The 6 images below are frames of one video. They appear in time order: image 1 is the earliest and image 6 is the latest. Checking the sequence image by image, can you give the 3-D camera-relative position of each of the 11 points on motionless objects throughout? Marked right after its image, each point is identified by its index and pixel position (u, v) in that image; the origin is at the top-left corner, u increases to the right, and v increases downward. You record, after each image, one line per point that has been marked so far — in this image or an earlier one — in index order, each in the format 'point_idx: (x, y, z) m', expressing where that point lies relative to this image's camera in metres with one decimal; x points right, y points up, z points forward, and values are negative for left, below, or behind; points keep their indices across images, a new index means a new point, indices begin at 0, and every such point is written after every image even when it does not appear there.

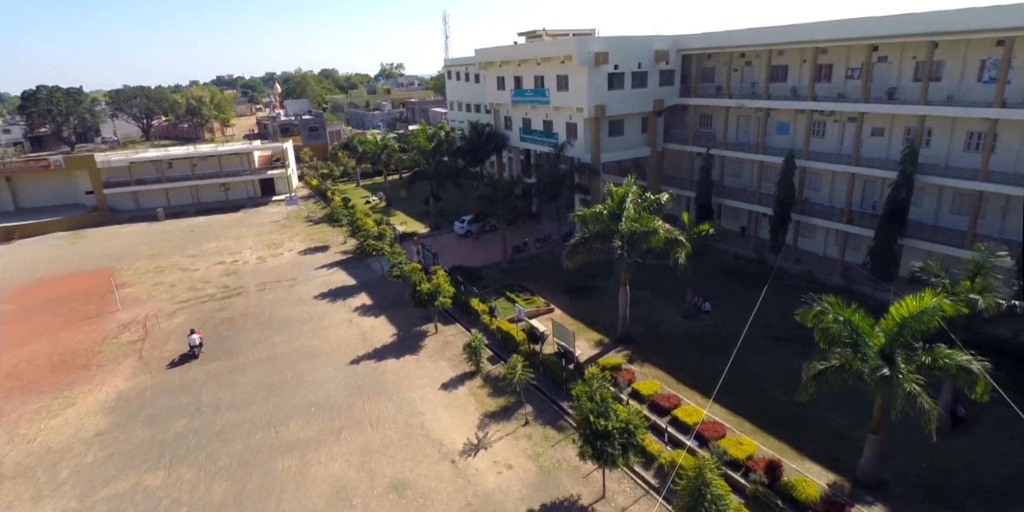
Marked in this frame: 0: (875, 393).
0: (+9.0, -3.4, +14.4) m
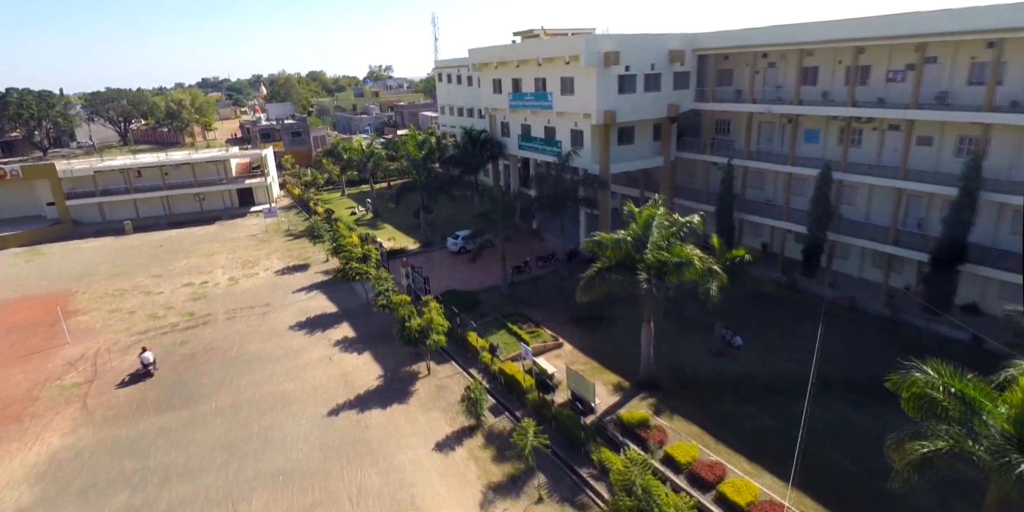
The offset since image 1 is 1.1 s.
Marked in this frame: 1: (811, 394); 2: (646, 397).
0: (+9.4, -4.5, +11.2) m
1: (+10.2, -4.7, +19.9) m
2: (+4.6, -4.9, +19.9) m
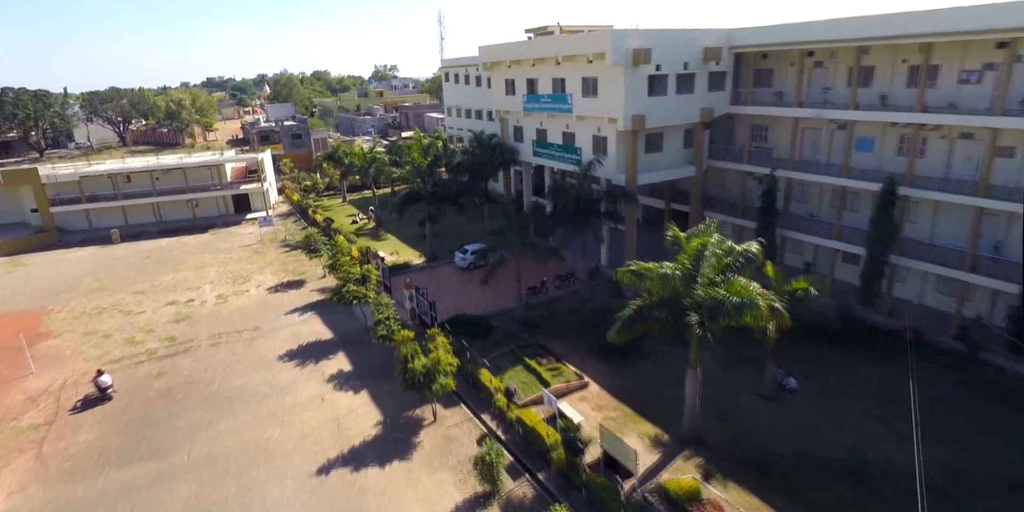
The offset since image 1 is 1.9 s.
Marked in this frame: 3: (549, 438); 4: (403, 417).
0: (+9.9, -5.5, +8.1) m
1: (+10.9, -5.7, +16.8) m
2: (+5.2, -5.8, +16.8) m
3: (+1.1, -5.3, +16.8) m
4: (-3.7, -5.4, +19.5) m
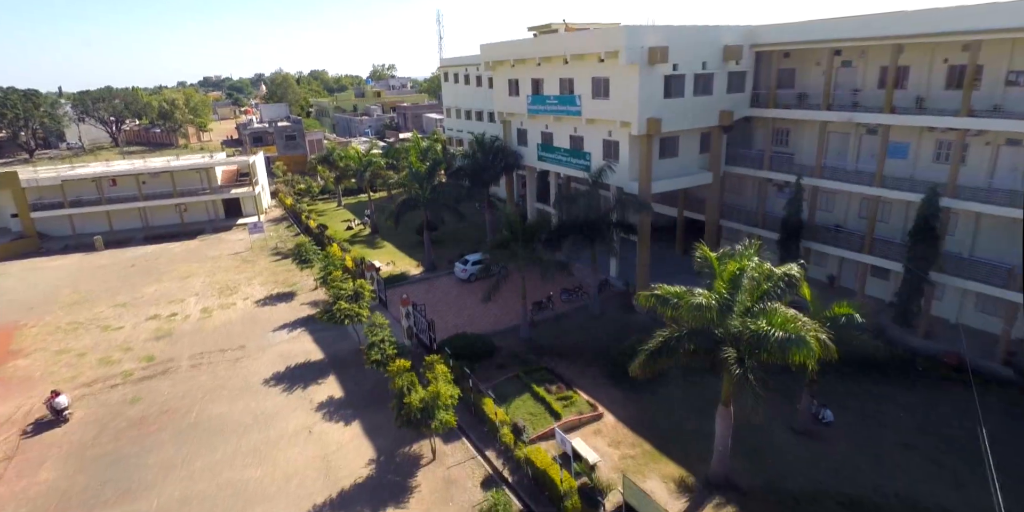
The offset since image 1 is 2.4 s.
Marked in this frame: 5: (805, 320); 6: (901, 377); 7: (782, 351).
0: (+10.2, -6.1, +6.2) m
1: (+11.1, -6.3, +14.9) m
2: (+5.4, -6.4, +14.9) m
3: (+1.3, -5.9, +14.9) m
4: (-3.5, -6.0, +17.6) m
5: (+6.6, -1.5, +13.2) m
6: (+13.5, -4.2, +20.0) m
7: (+5.9, -2.1, +12.6) m
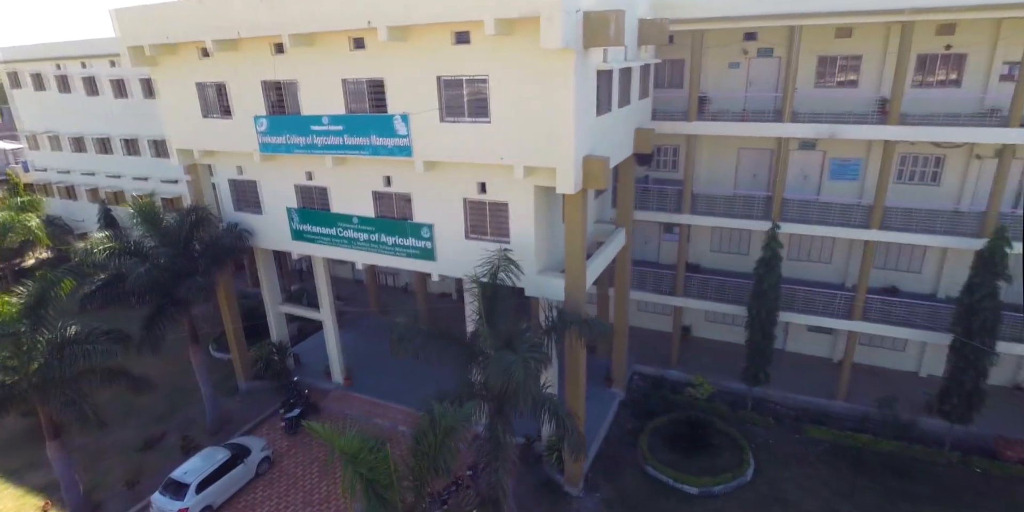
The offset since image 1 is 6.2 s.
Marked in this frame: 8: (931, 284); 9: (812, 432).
0: (+16.7, -7.8, +0.2) m
1: (+12.8, -8.3, +8.0) m
2: (+8.2, -9.4, +5.1) m
3: (+4.6, -9.7, +2.8) m
4: (-0.7, -10.8, +2.6) m
5: (+9.2, -4.2, +4.0) m
6: (+11.7, -6.0, +13.4) m
7: (+9.0, -4.9, +3.1) m
8: (+13.0, -0.9, +16.7) m
9: (+8.5, -5.0, +16.3) m
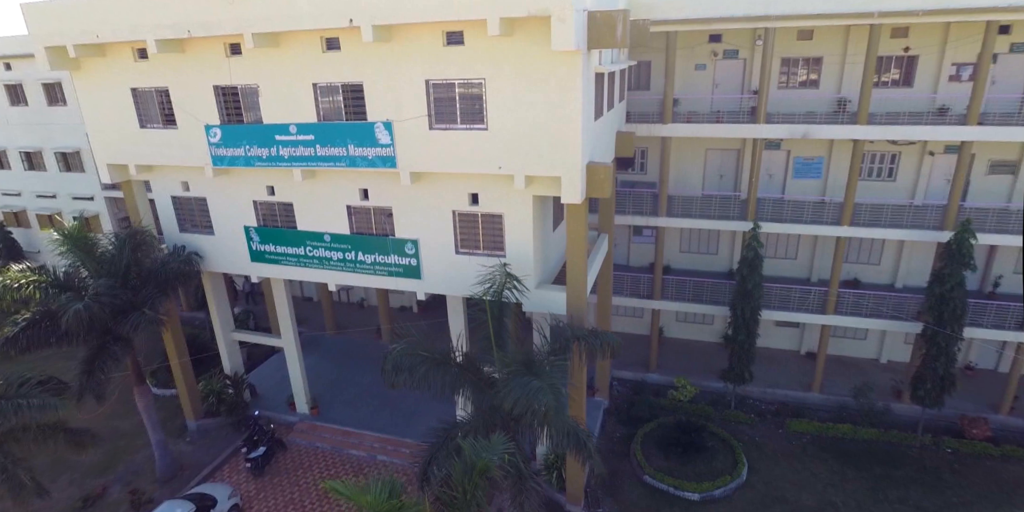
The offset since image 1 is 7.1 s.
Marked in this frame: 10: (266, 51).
0: (+18.5, -7.3, +1.7) m
1: (+13.7, -8.0, +9.0) m
2: (+9.5, -9.3, +5.5) m
3: (+6.3, -9.7, +2.8) m
4: (+1.1, -11.1, +1.8) m
5: (+10.4, -4.1, +4.5) m
6: (+11.8, -5.8, +14.2) m
7: (+10.4, -4.8, +3.6) m
8: (+12.4, -0.6, +17.6) m
9: (+8.1, -4.9, +16.7) m
10: (-5.1, +4.2, +12.1) m
